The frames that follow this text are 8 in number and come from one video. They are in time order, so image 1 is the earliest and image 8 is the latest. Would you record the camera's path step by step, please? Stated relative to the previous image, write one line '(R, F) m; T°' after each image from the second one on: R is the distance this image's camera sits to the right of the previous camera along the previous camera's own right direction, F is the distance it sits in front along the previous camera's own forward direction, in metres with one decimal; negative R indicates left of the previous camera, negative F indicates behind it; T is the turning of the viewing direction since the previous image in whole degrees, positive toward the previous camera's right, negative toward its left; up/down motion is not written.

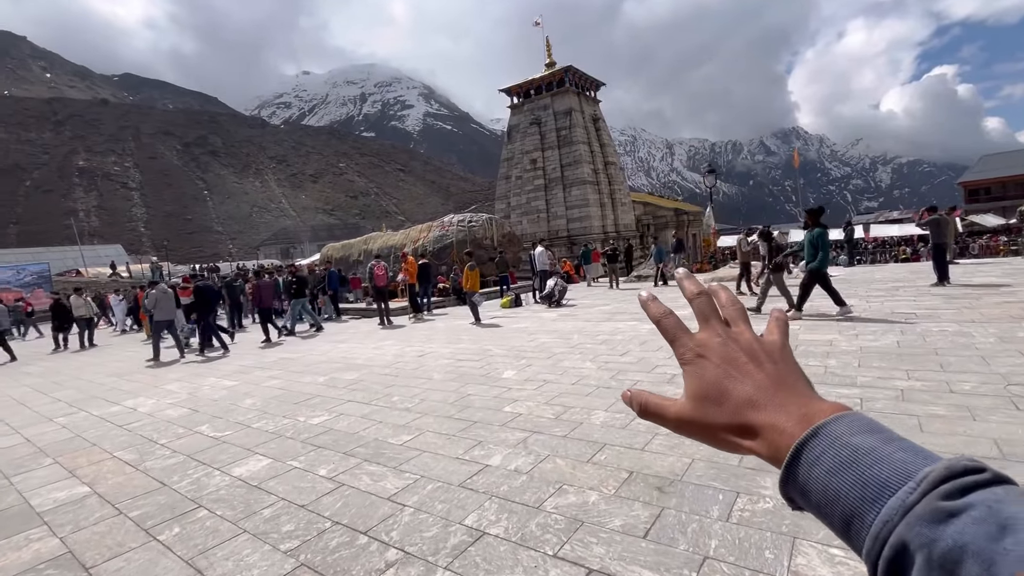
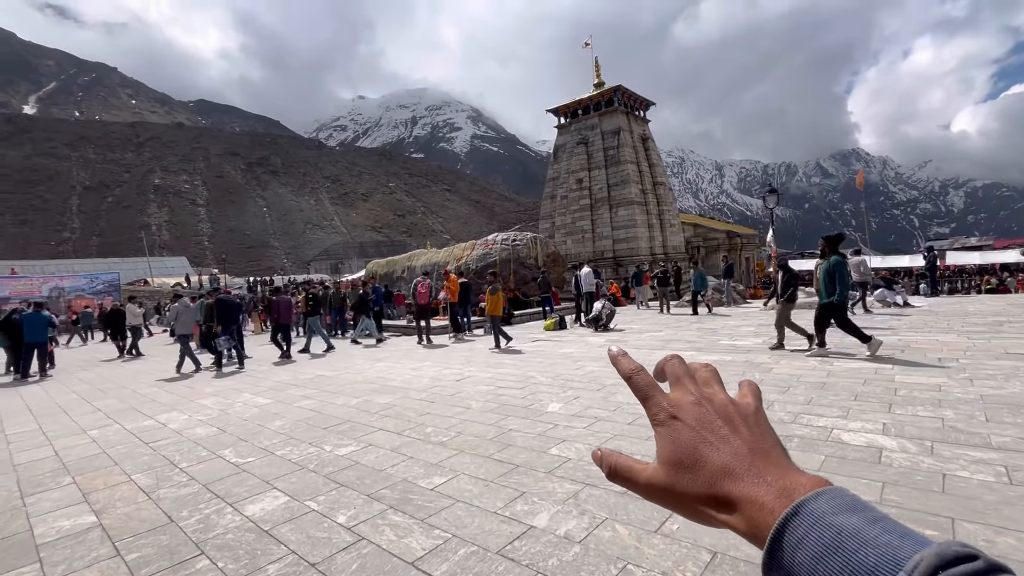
(-0.1, +0.5) m; -5°
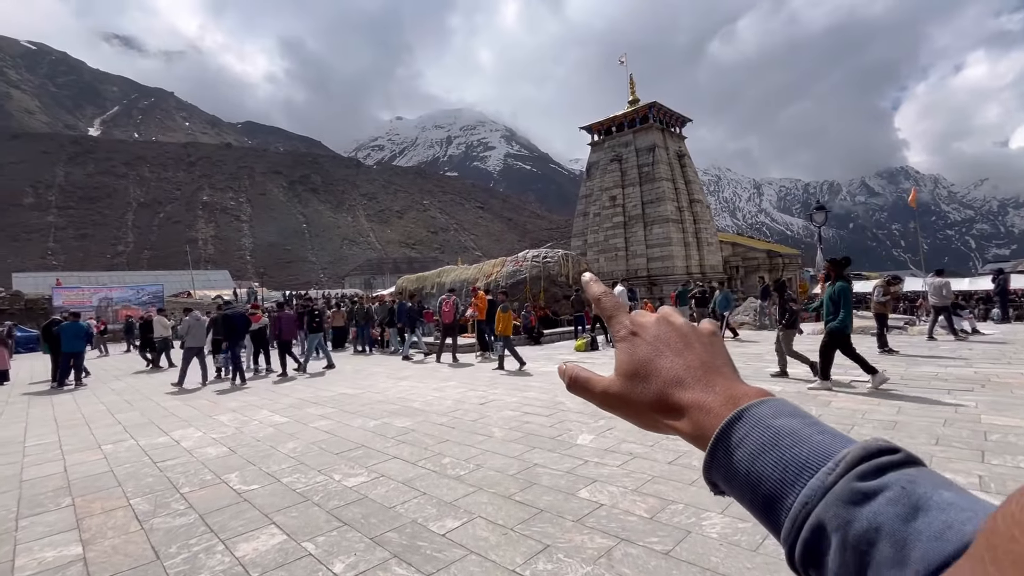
(0.0, +0.4) m; -4°
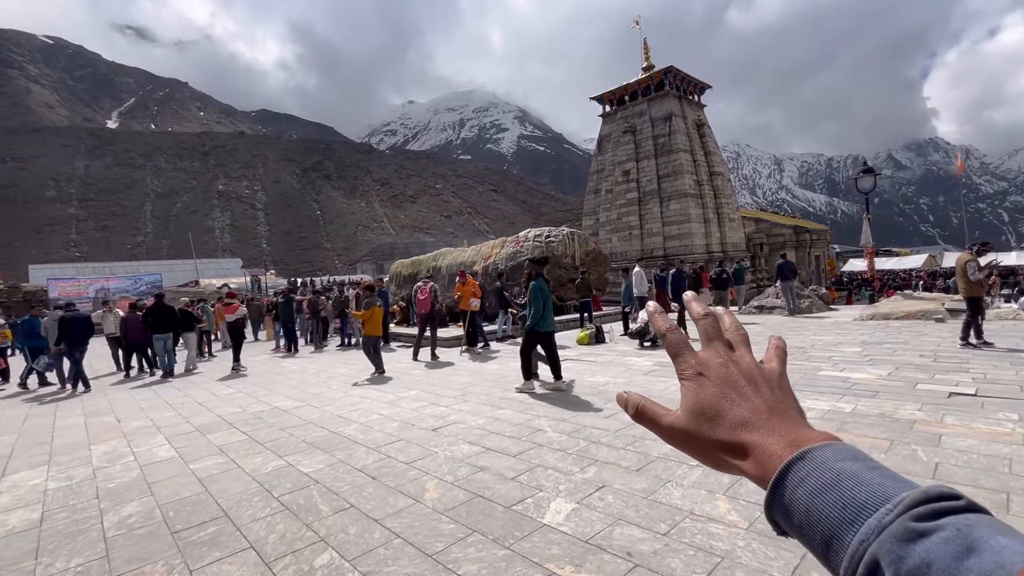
(+0.6, +1.9) m; -2°
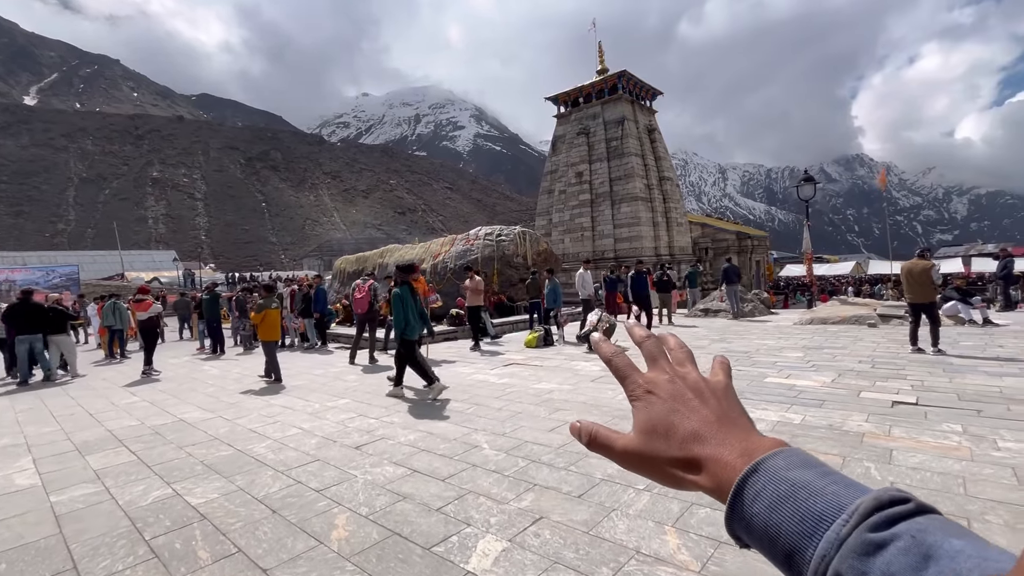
(+0.2, +0.5) m; +5°
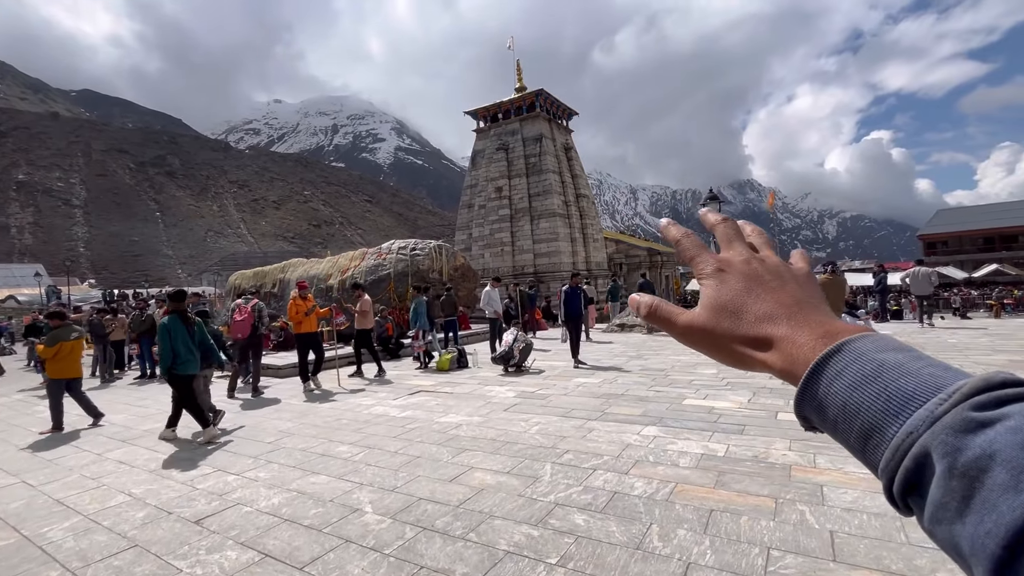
(+0.2, +0.7) m; +9°
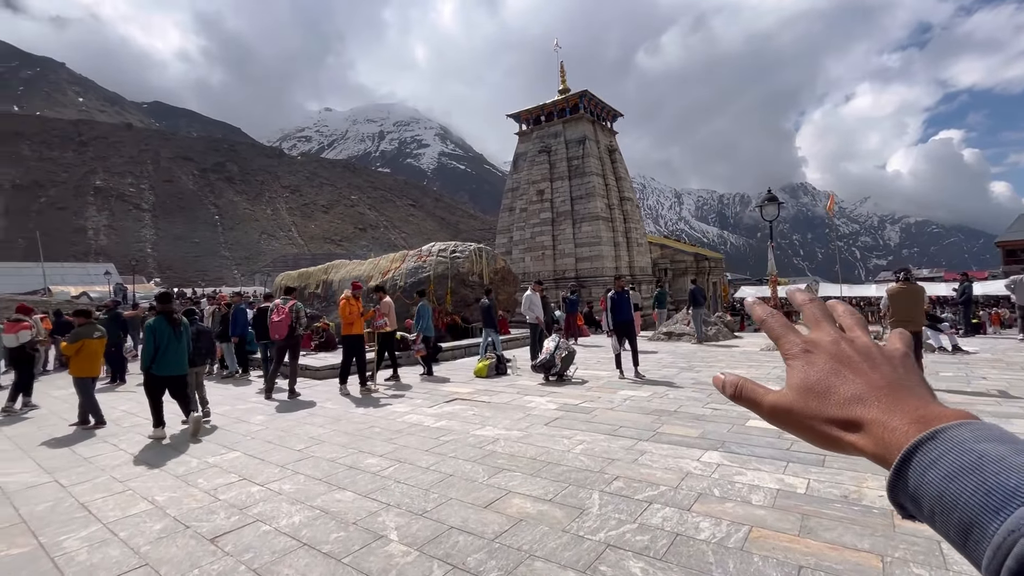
(0.0, +0.4) m; -5°
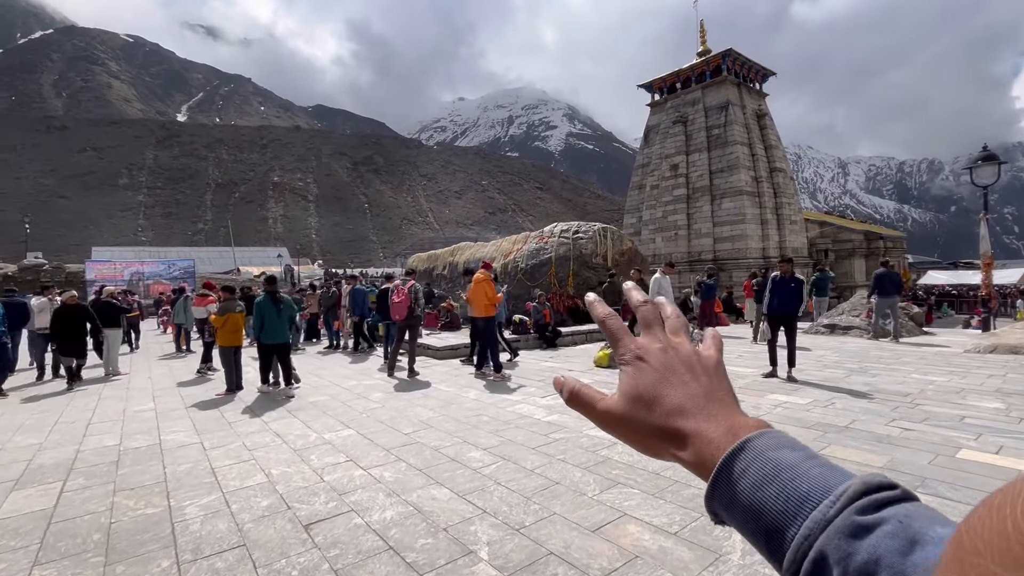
(+0.1, +0.6) m; -15°
